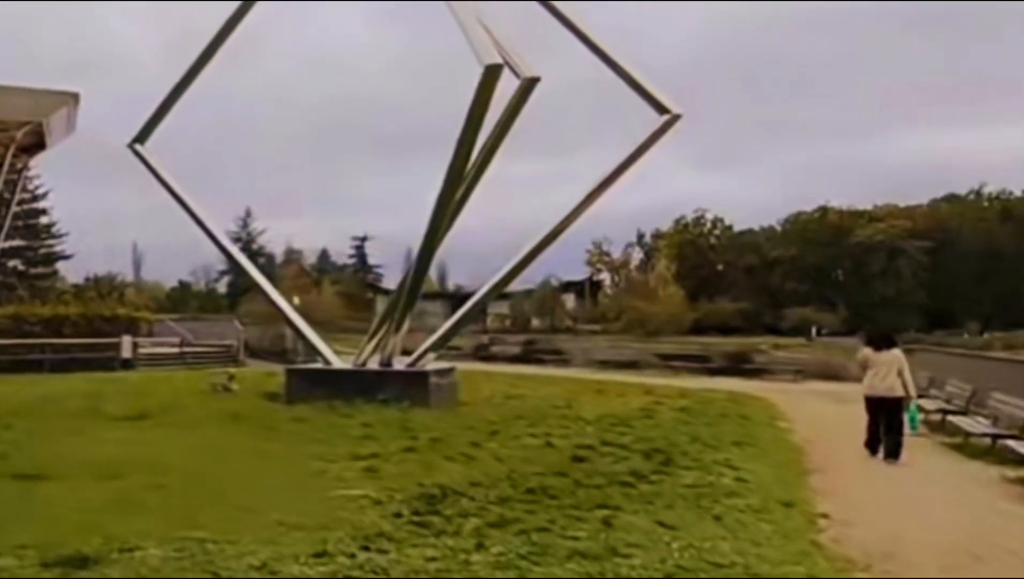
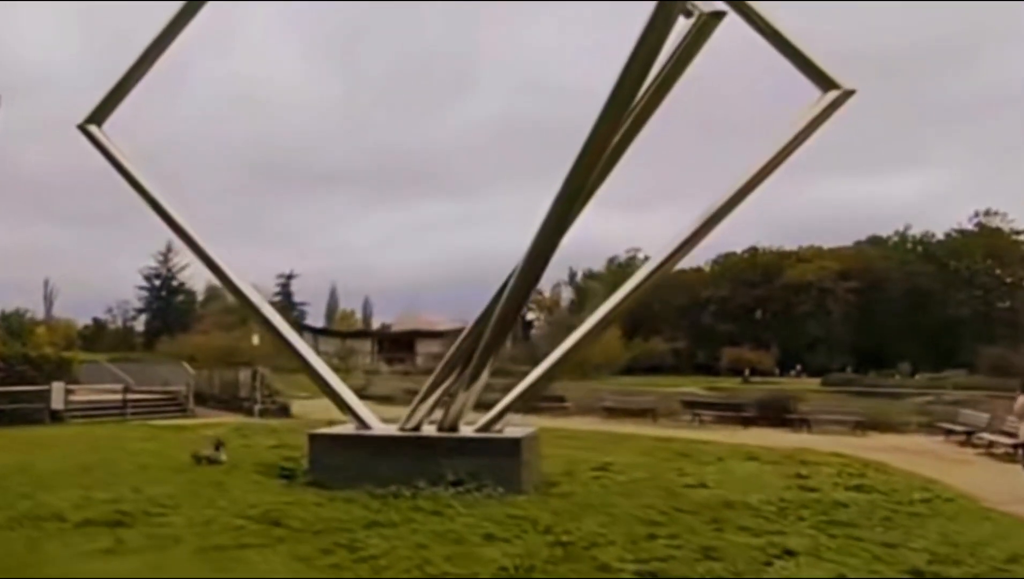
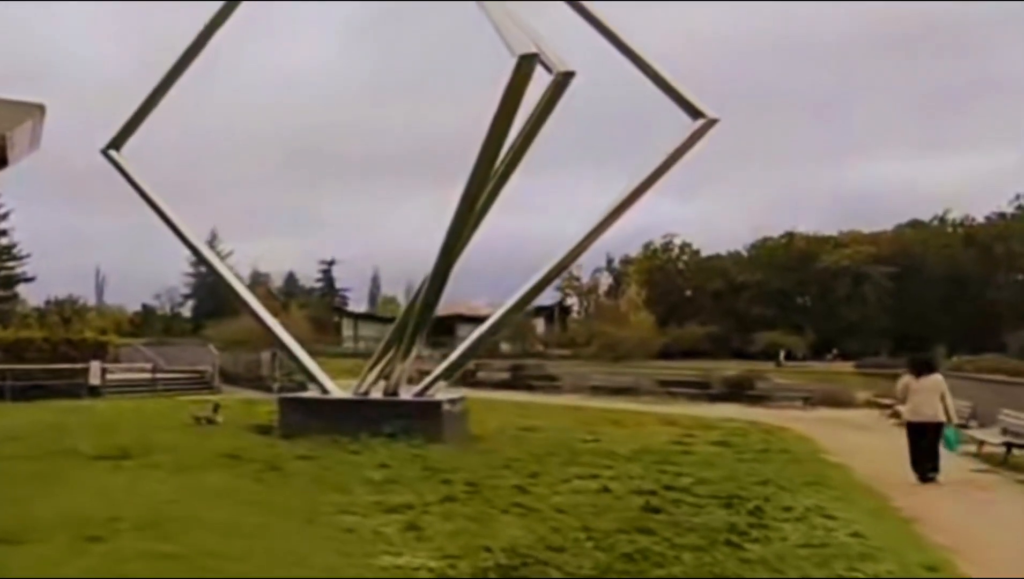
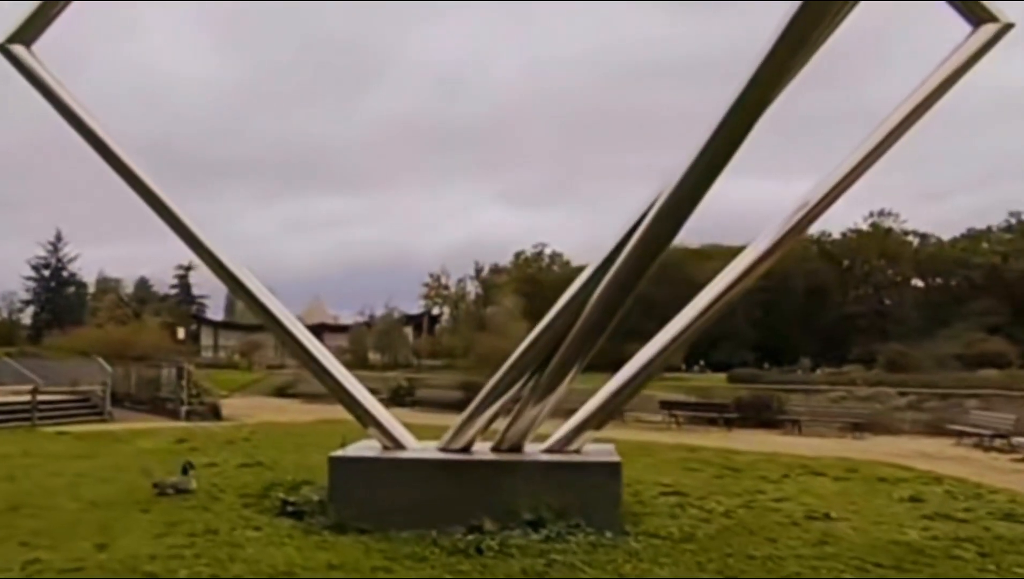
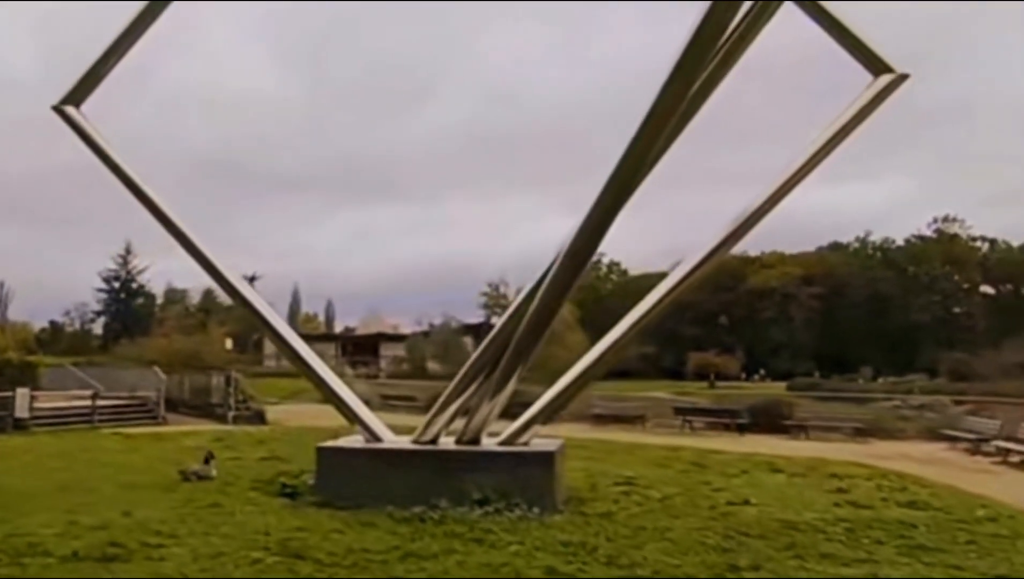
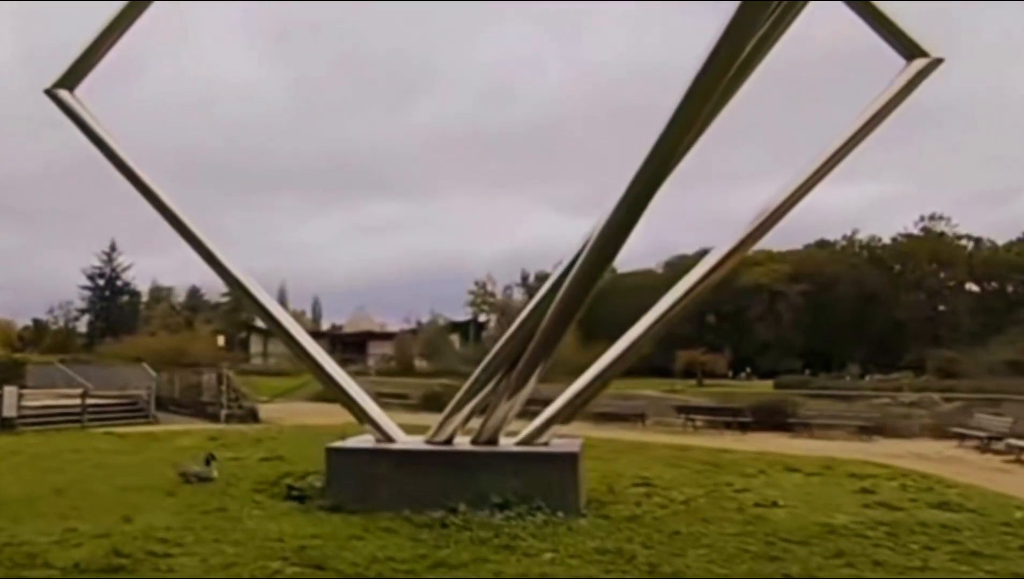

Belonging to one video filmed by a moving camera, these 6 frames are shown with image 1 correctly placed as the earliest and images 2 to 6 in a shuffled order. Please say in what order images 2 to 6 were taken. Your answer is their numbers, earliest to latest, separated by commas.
3, 2, 5, 6, 4
